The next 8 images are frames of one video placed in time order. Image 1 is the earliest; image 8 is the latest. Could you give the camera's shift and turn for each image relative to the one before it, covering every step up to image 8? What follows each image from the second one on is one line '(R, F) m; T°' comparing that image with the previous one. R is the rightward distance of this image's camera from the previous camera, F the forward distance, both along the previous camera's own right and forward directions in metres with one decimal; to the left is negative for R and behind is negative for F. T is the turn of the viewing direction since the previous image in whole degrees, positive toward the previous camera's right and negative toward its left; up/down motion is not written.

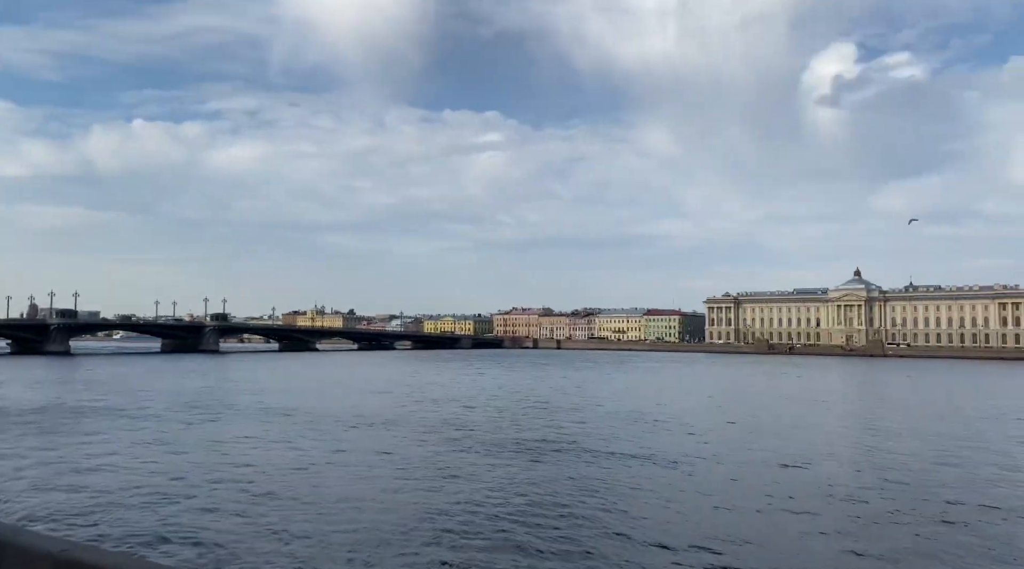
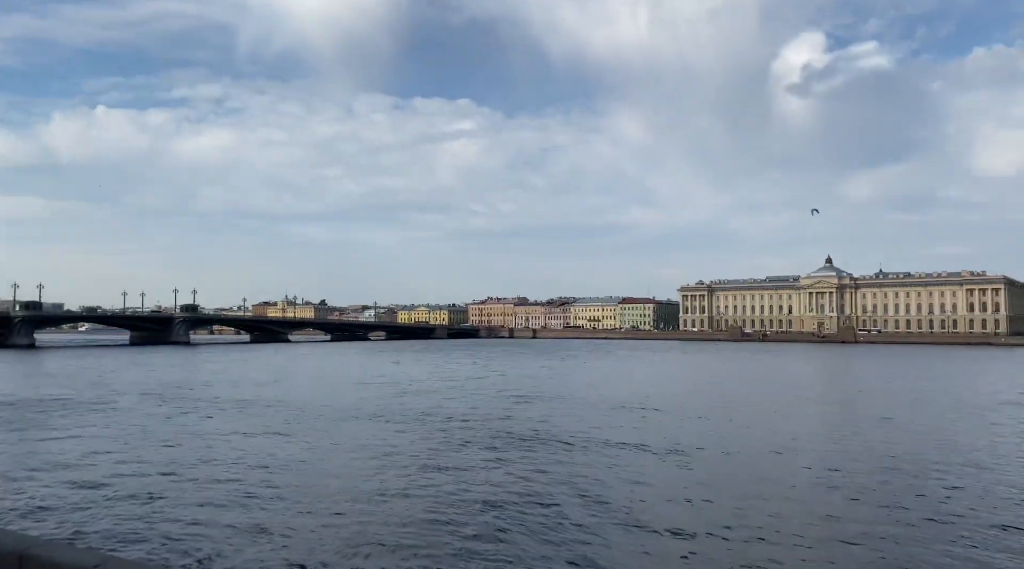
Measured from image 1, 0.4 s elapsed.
(-0.1, +0.2) m; +2°
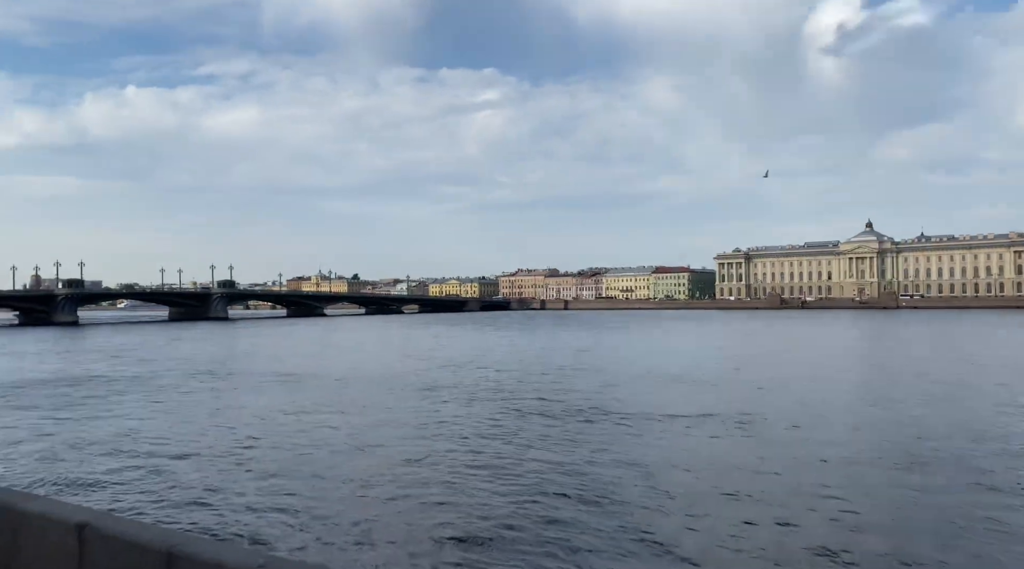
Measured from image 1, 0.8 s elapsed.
(-0.4, +0.3) m; -2°
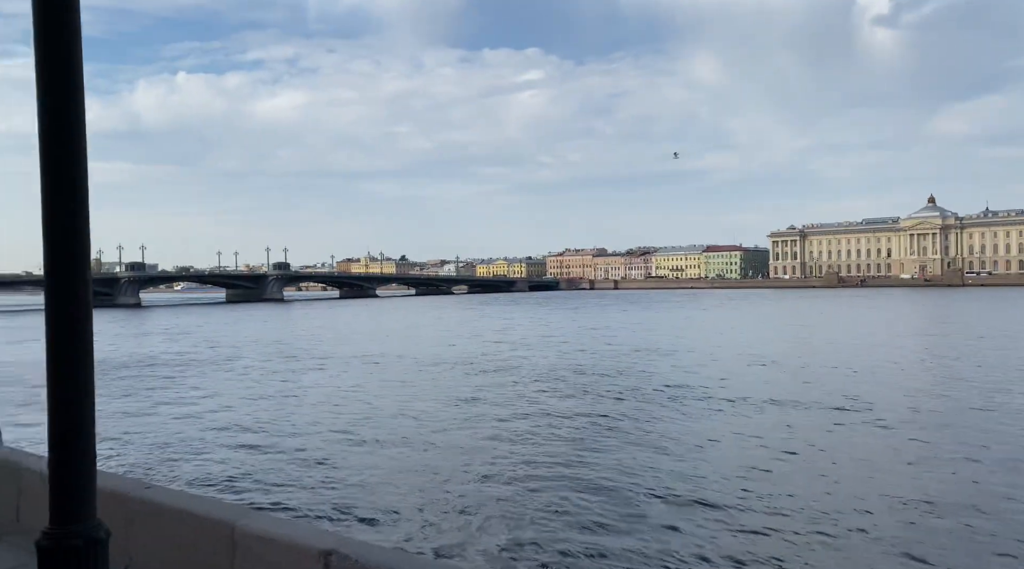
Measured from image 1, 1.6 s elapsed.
(-0.4, +0.2) m; -3°
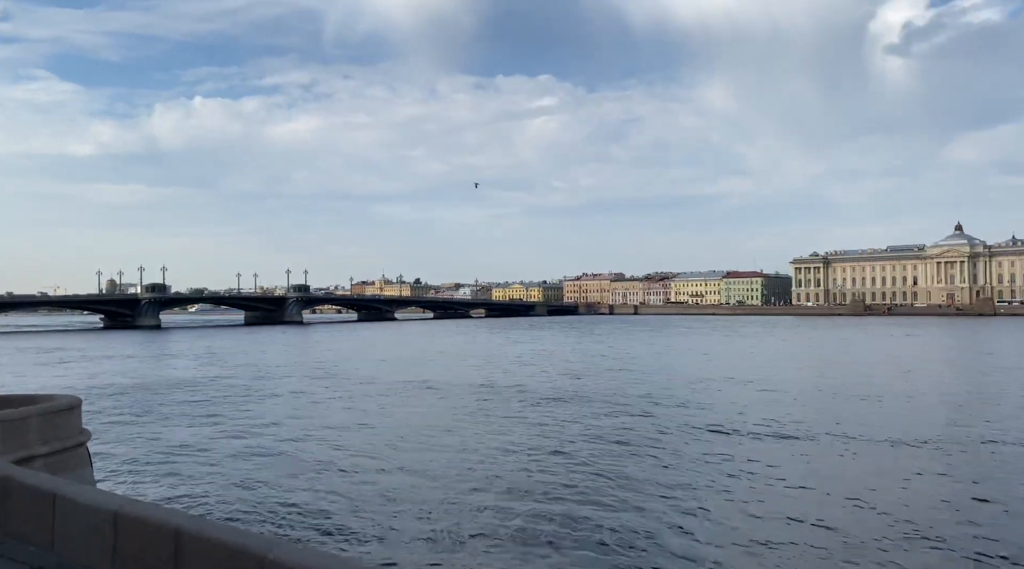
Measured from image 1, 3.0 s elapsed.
(-0.7, +0.5) m; -1°
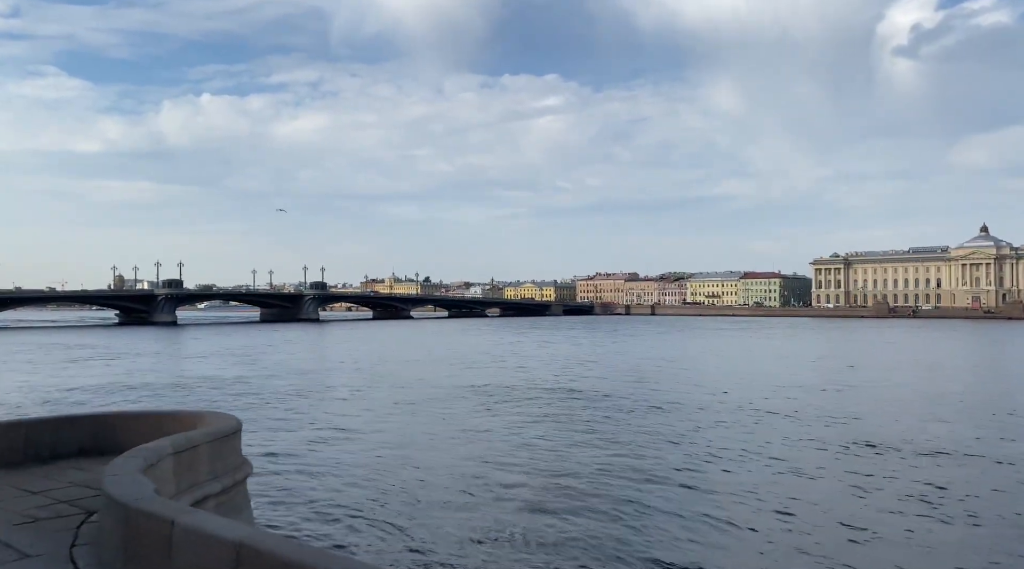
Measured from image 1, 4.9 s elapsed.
(-0.9, +0.7) m; 0°
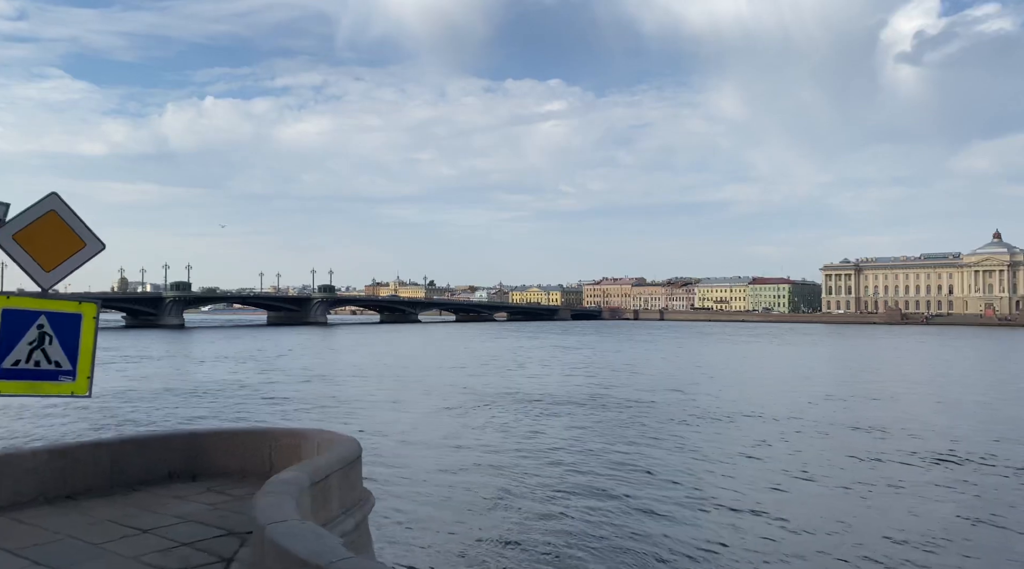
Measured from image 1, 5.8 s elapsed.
(-0.5, +0.4) m; 0°
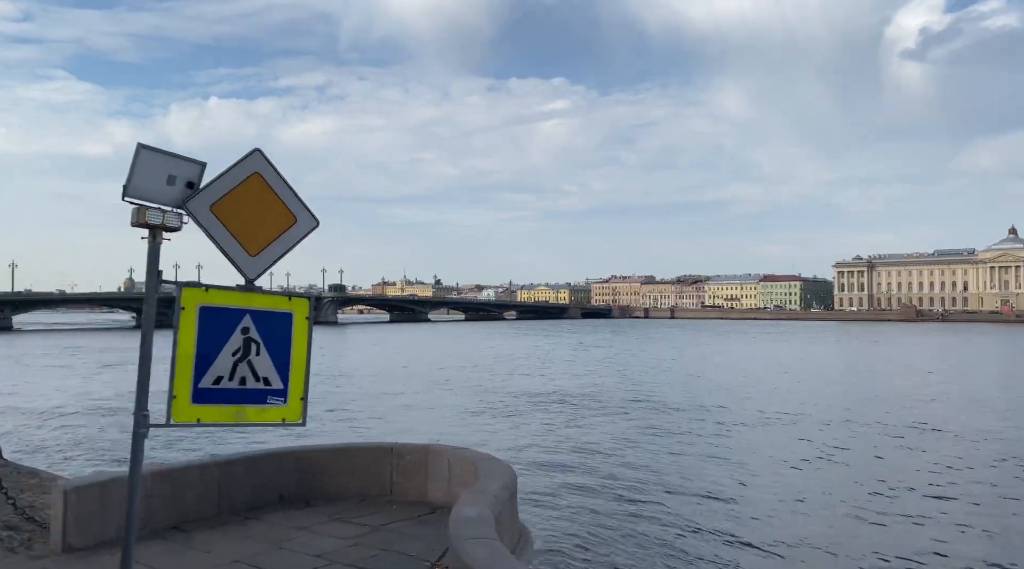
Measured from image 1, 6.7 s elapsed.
(-0.5, +0.4) m; 0°
